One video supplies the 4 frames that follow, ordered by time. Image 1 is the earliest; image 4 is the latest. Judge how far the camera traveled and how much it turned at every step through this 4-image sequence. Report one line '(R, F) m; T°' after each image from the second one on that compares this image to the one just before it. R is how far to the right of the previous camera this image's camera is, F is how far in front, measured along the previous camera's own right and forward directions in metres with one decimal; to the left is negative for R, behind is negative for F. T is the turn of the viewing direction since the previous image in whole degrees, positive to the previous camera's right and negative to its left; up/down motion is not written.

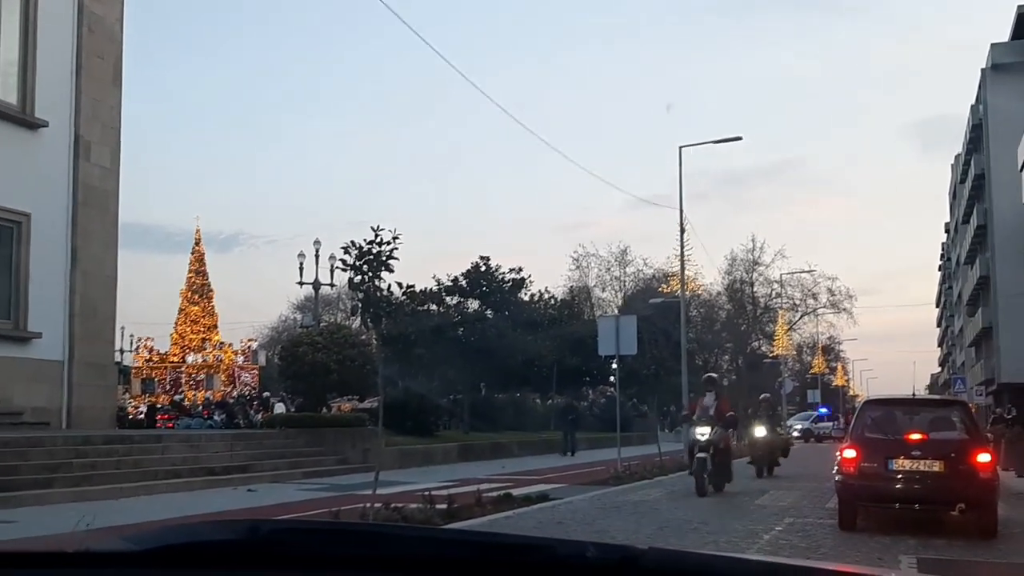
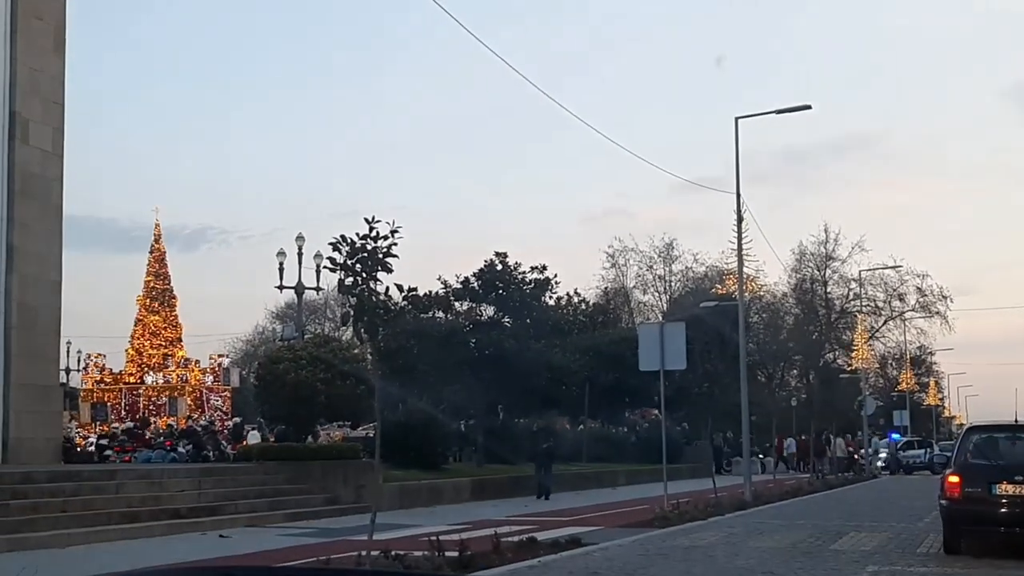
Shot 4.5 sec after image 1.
(+0.4, +4.4) m; -2°
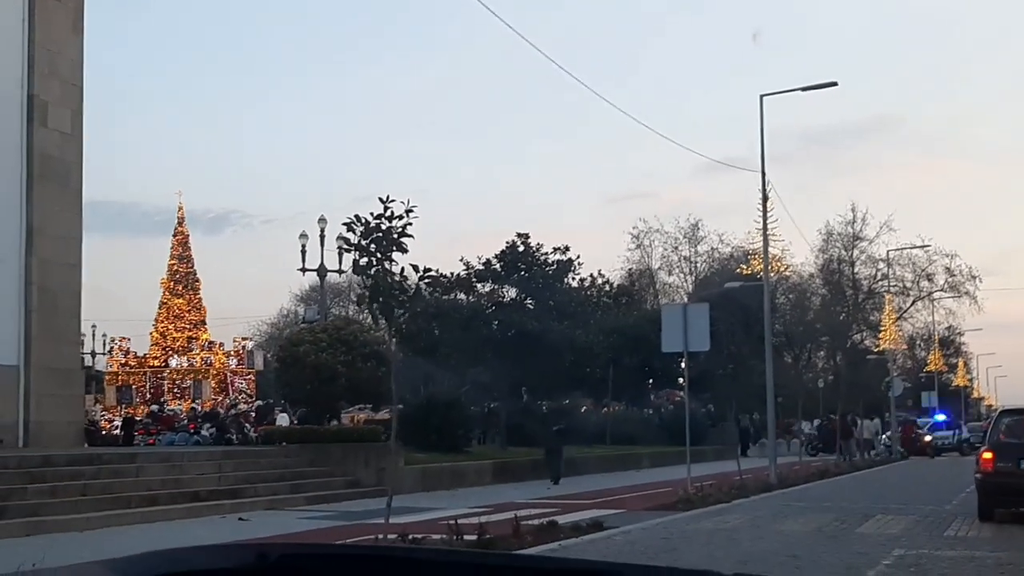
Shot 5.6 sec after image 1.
(+0.2, +0.1) m; -2°
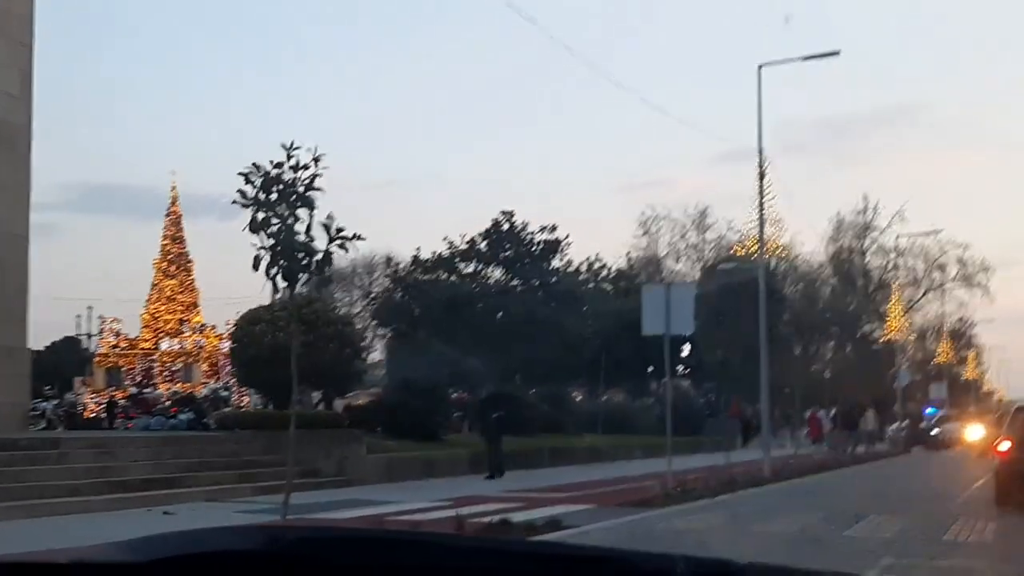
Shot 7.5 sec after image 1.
(+2.4, +0.4) m; -6°
